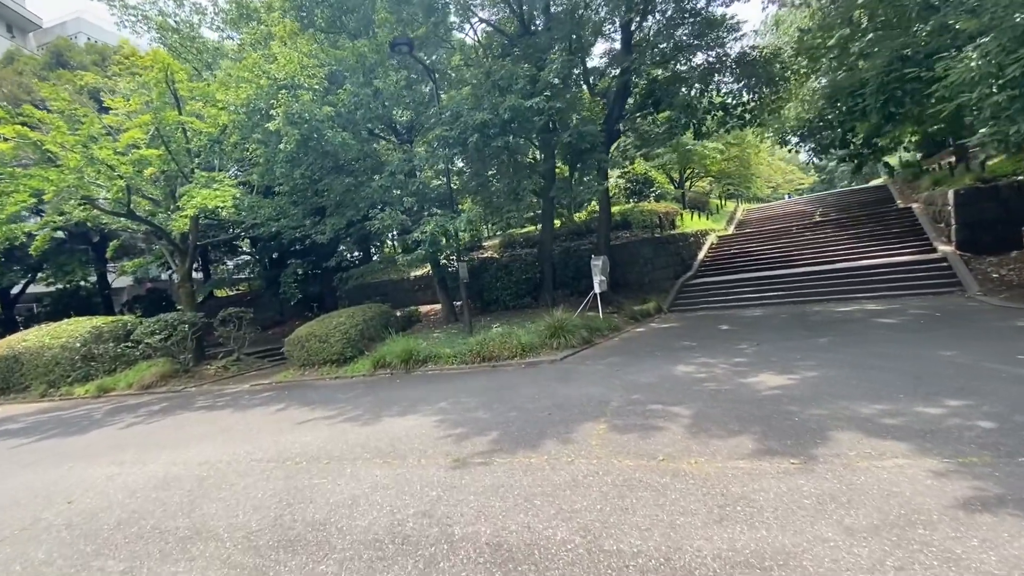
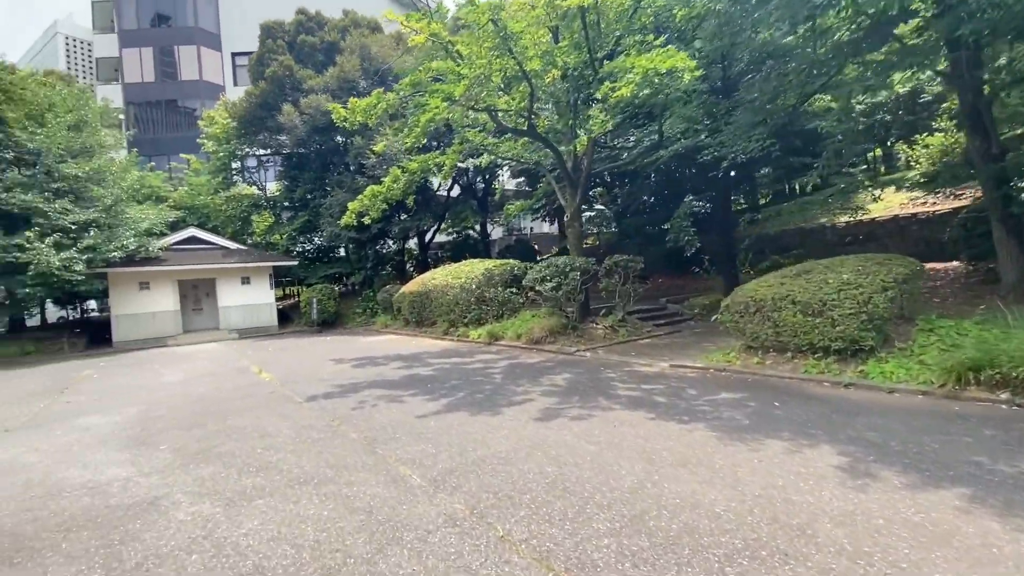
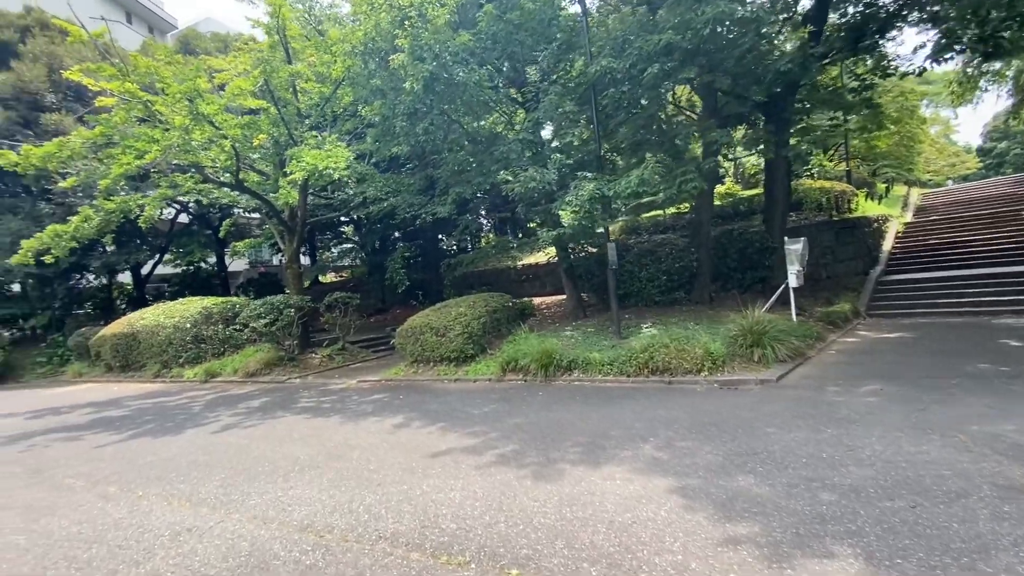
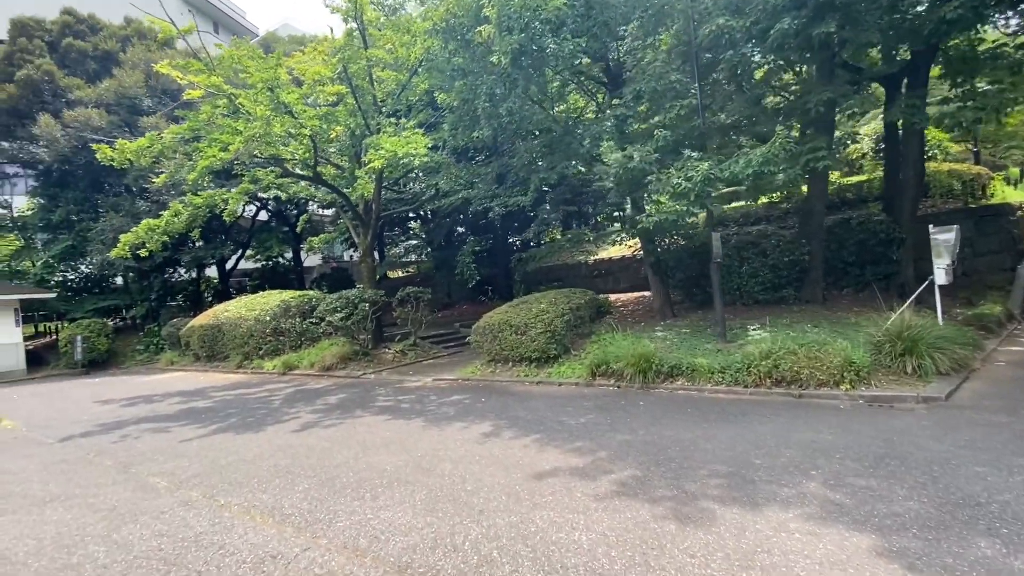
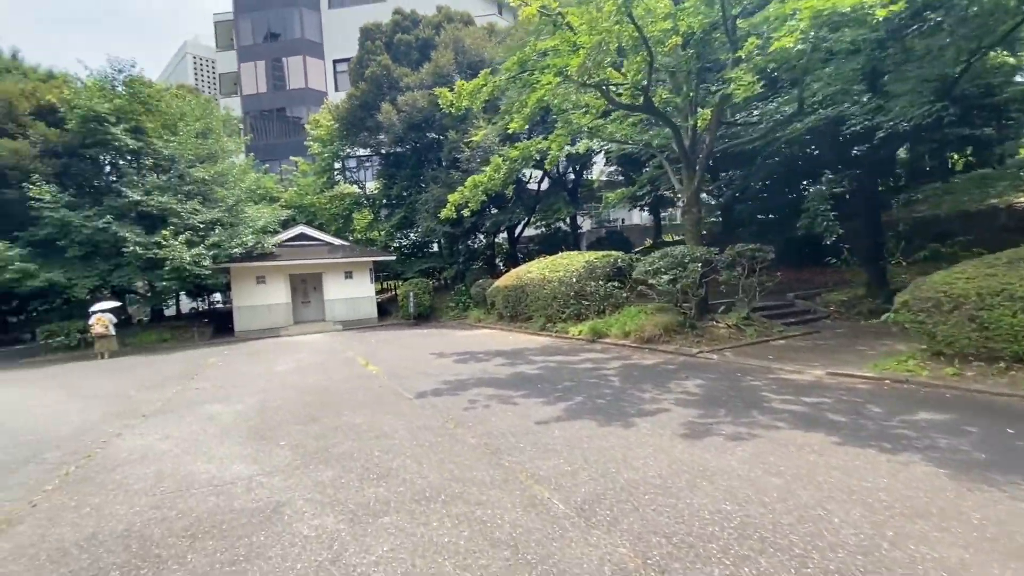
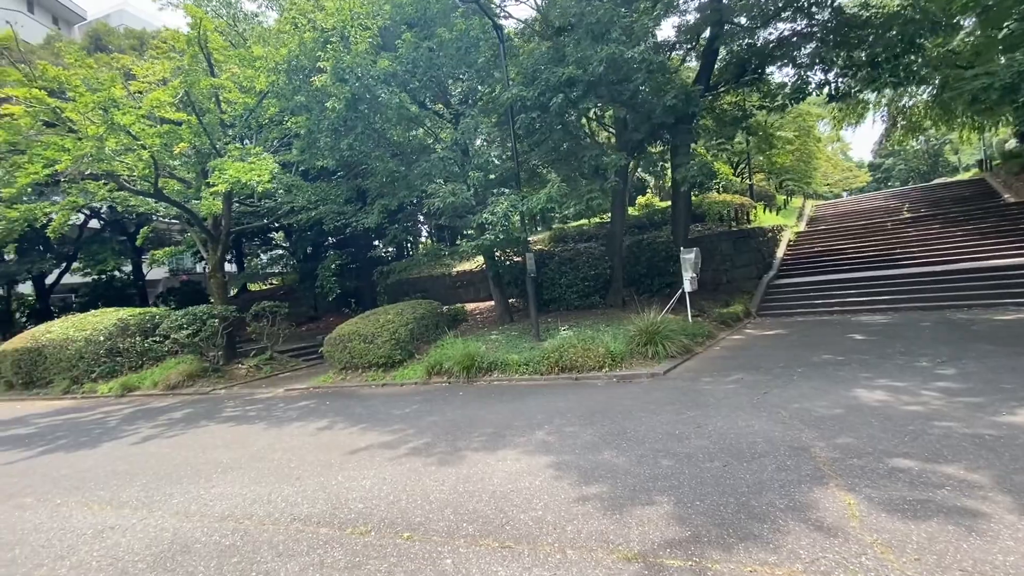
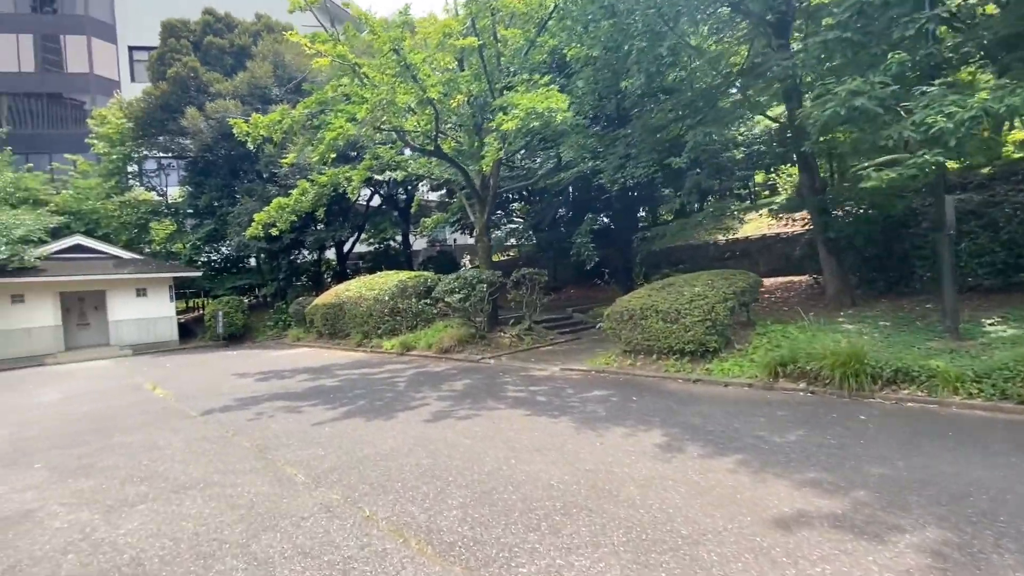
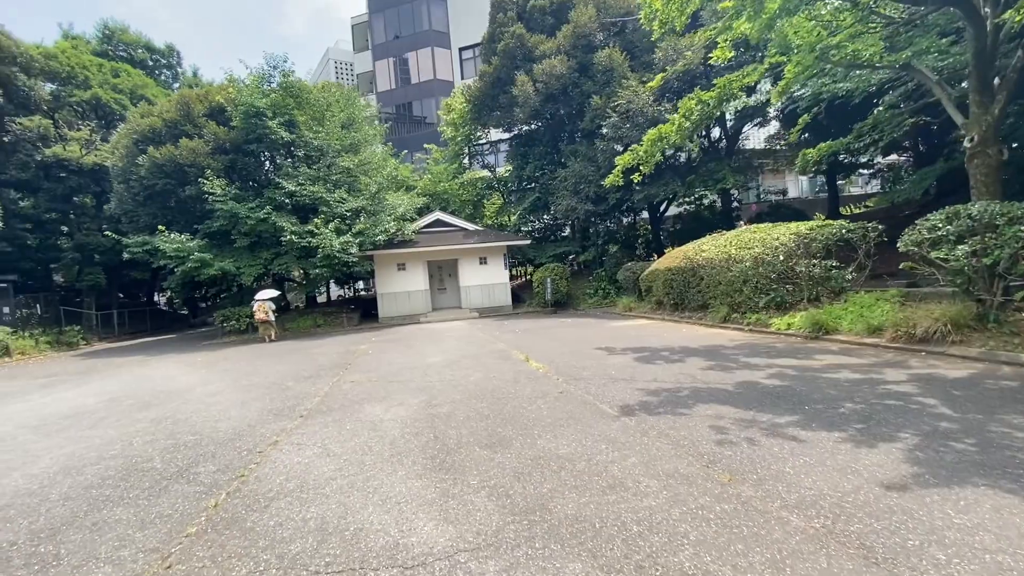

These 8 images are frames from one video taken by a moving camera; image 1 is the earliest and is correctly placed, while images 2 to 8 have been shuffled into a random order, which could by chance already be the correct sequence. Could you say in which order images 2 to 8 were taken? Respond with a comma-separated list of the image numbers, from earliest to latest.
6, 3, 4, 7, 2, 5, 8
